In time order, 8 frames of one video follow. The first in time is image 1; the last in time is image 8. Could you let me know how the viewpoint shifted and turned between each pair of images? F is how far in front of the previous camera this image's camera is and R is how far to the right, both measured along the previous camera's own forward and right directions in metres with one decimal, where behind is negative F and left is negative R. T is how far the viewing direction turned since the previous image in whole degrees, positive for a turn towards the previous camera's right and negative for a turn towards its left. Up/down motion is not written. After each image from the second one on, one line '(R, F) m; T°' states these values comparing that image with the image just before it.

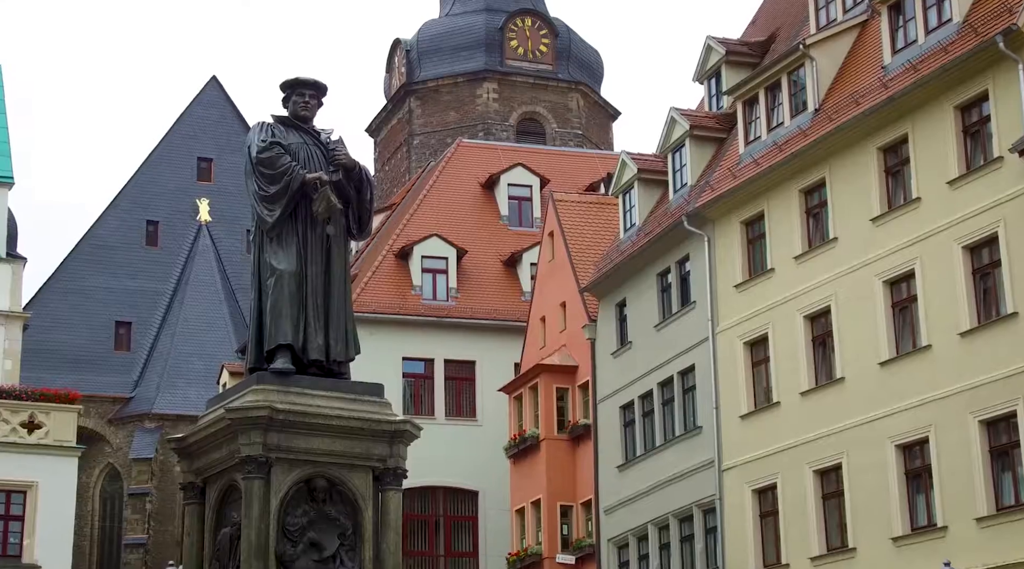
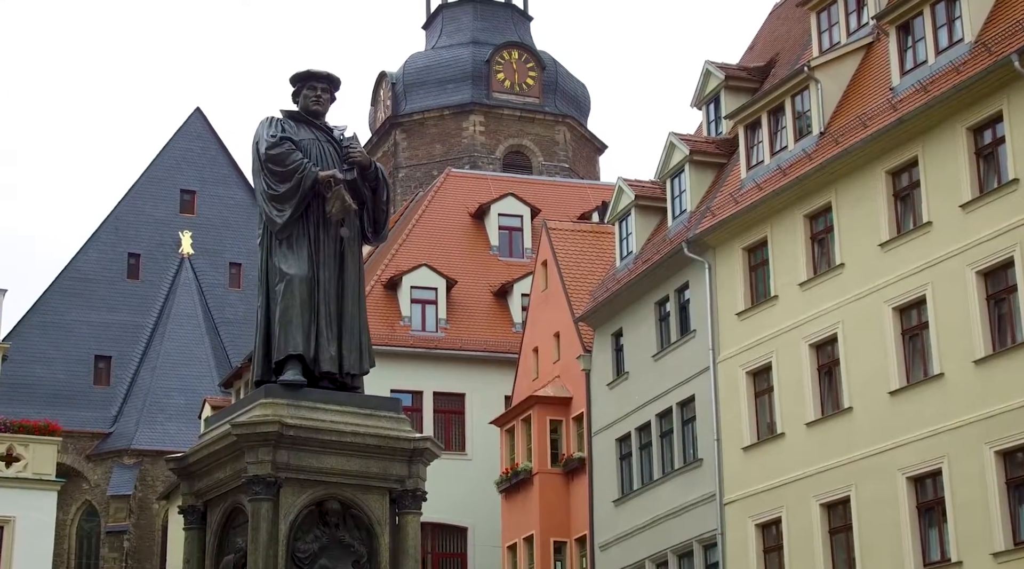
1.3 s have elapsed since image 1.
(-0.3, +0.7) m; +1°
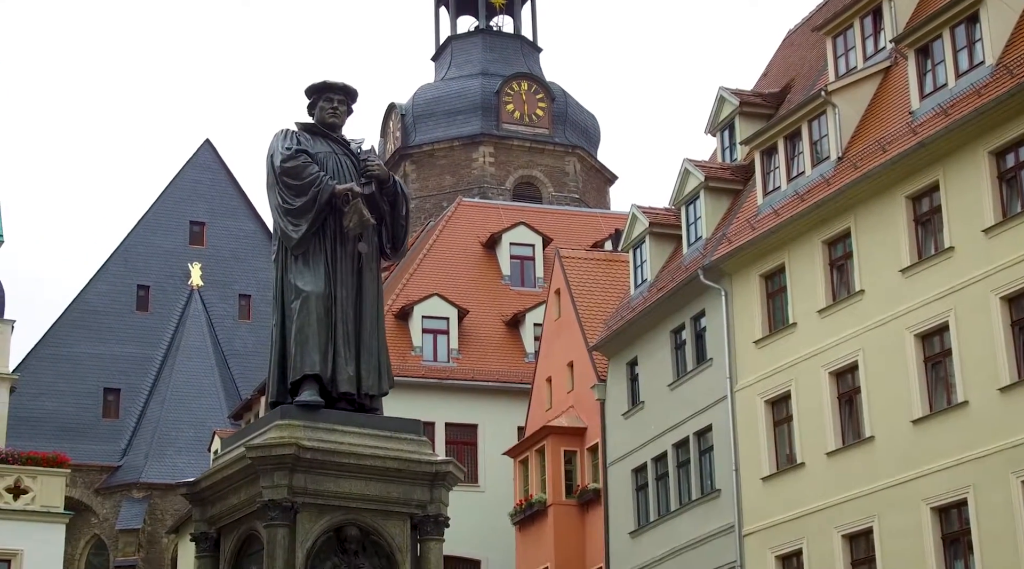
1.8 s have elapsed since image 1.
(-0.1, +0.4) m; 0°
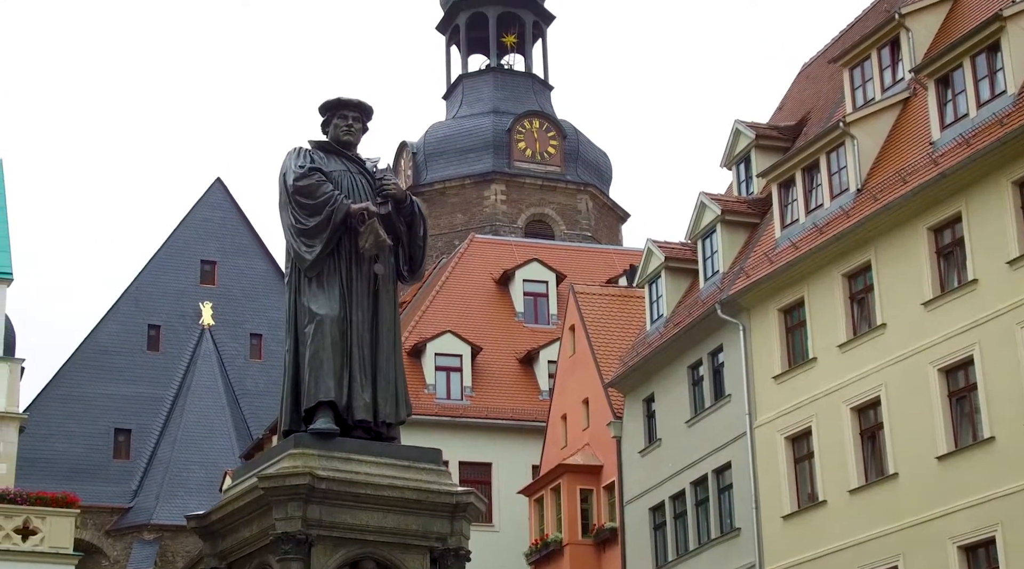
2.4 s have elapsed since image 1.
(-0.1, +0.4) m; 0°
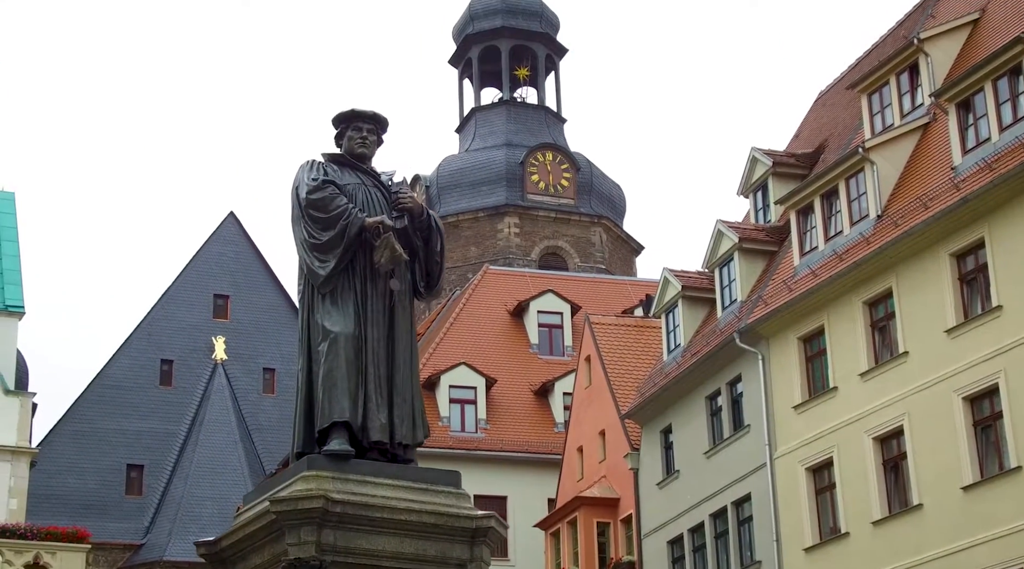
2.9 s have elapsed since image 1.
(0.0, +0.3) m; 0°
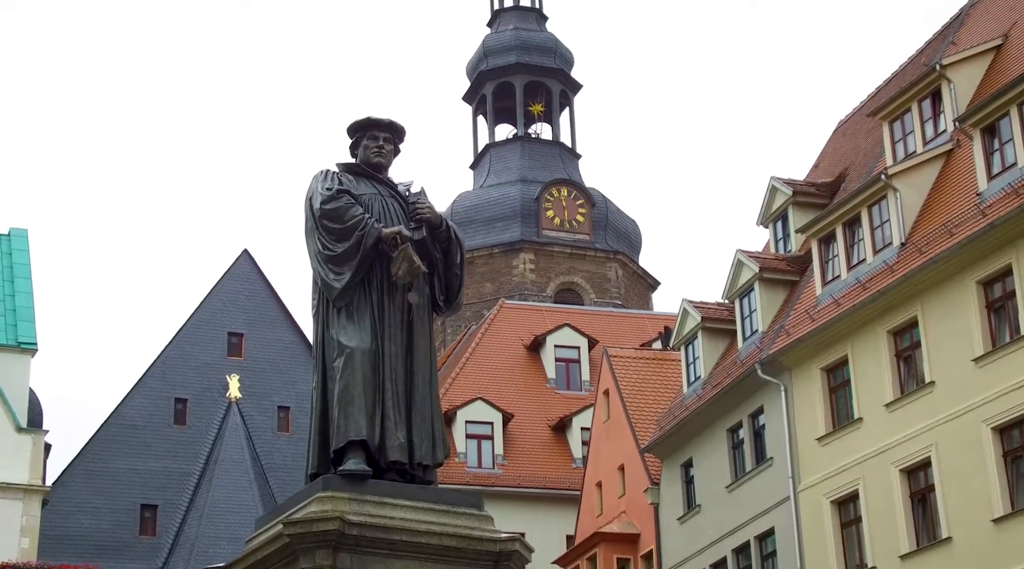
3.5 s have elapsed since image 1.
(0.0, +0.4) m; -1°
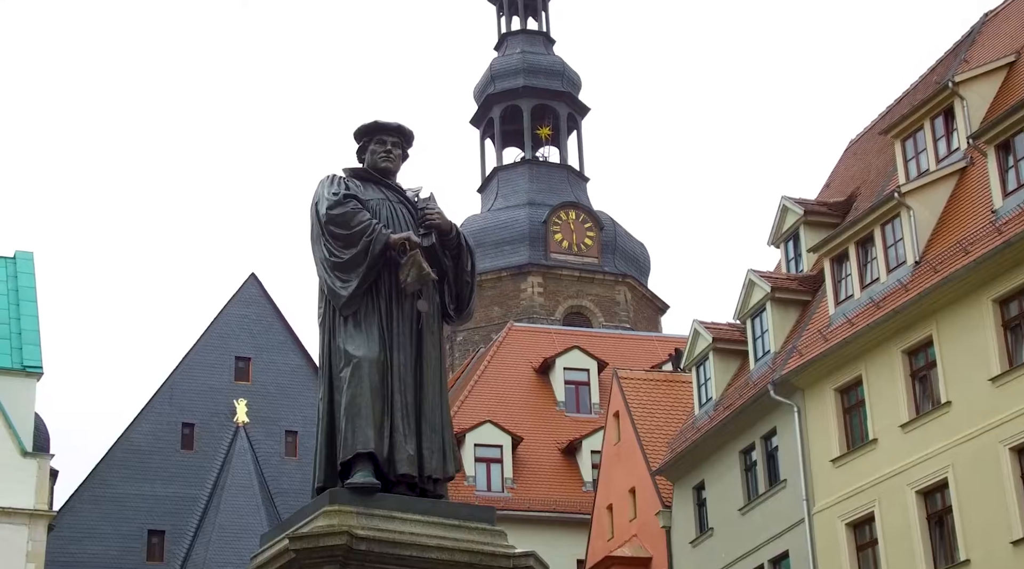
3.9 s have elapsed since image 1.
(0.0, +0.3) m; 0°
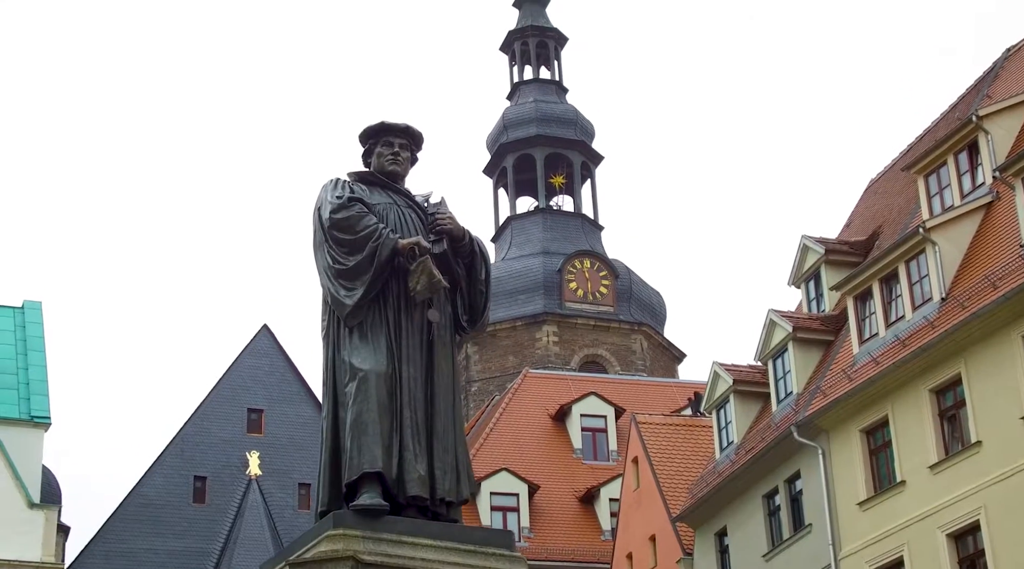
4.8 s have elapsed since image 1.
(0.0, +0.6) m; -1°
